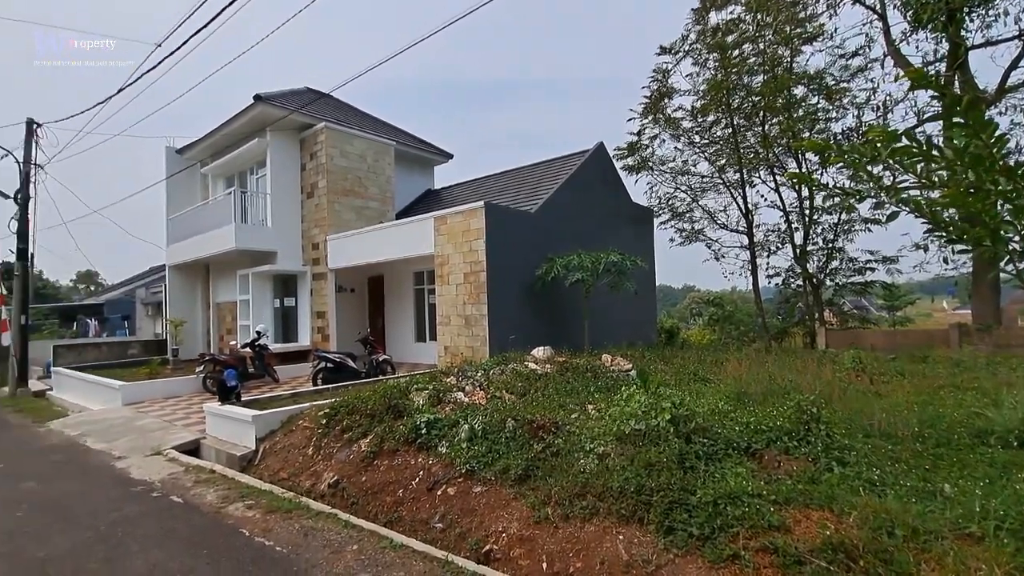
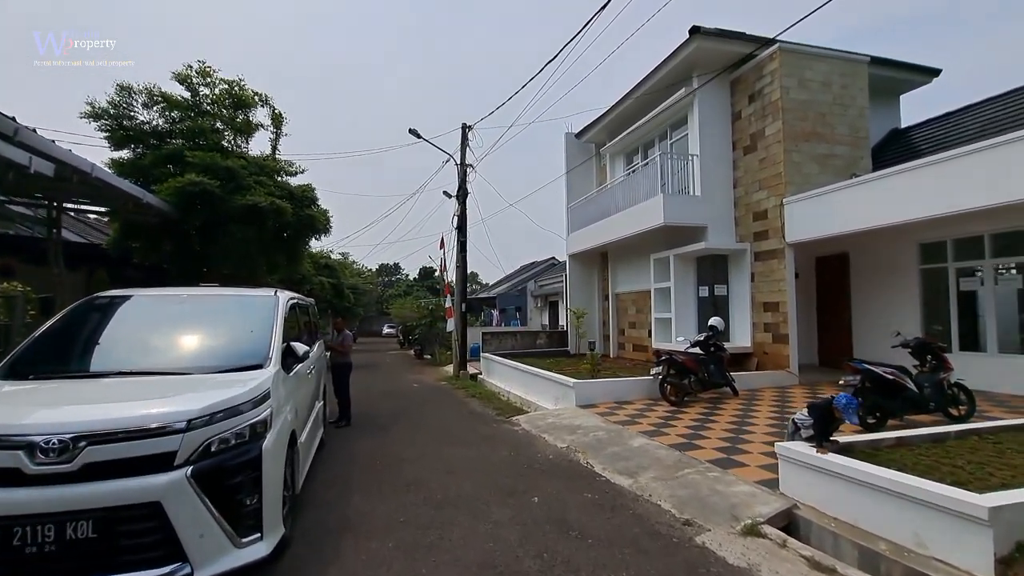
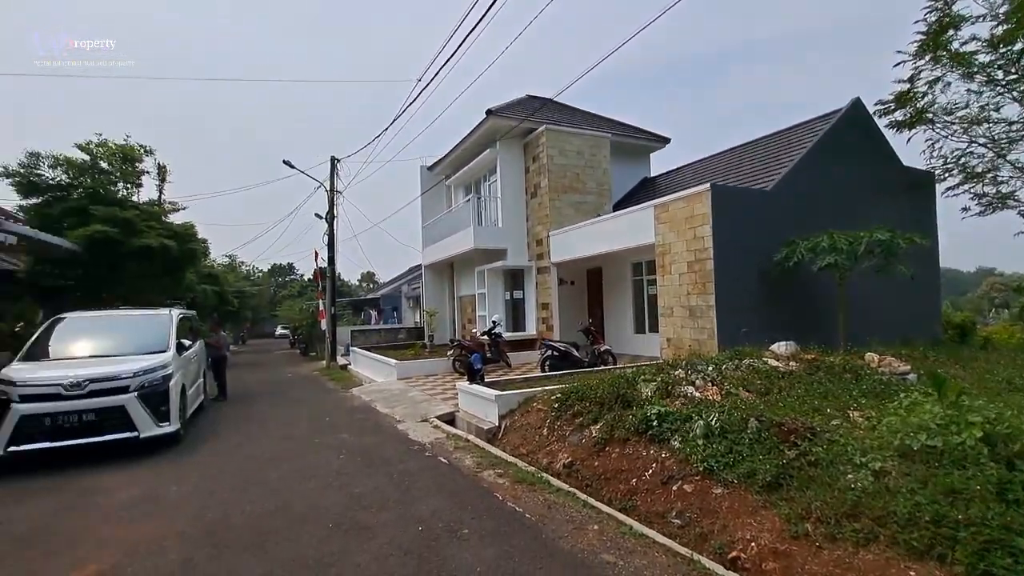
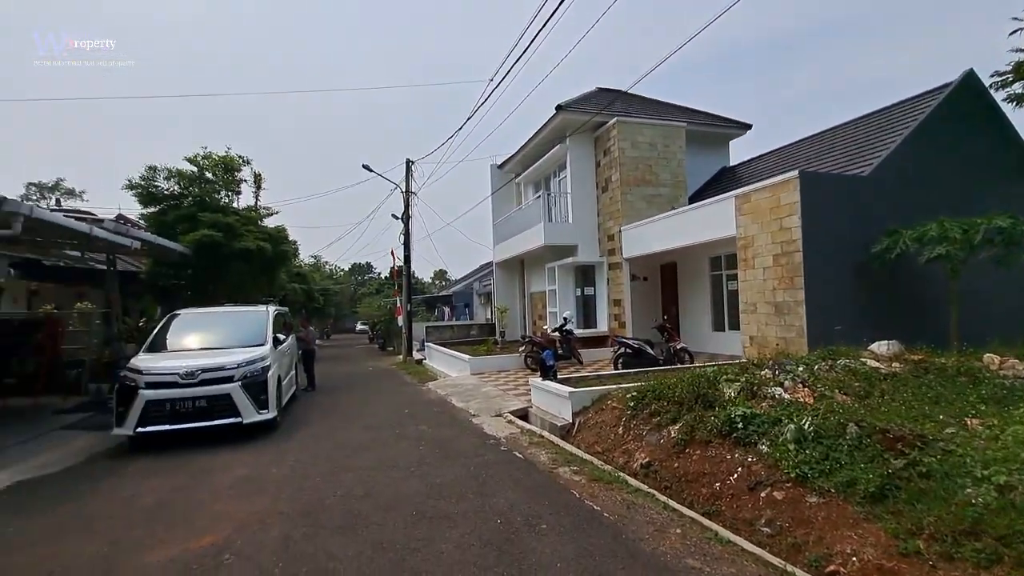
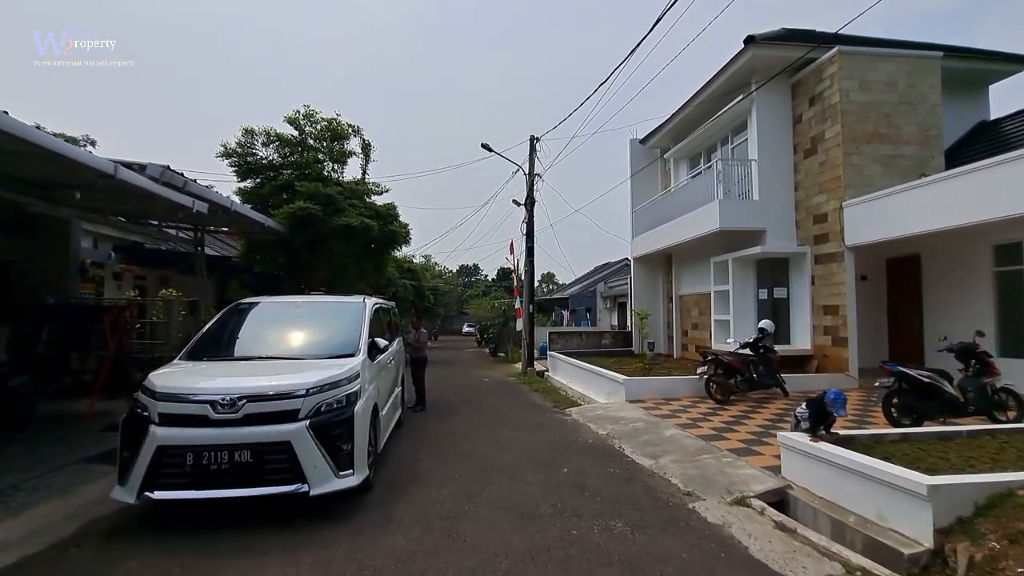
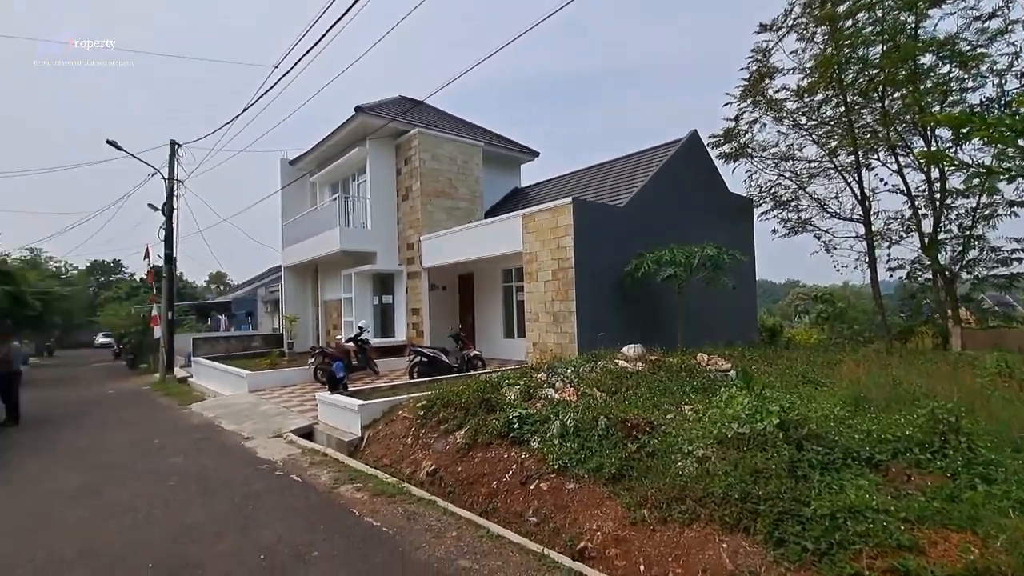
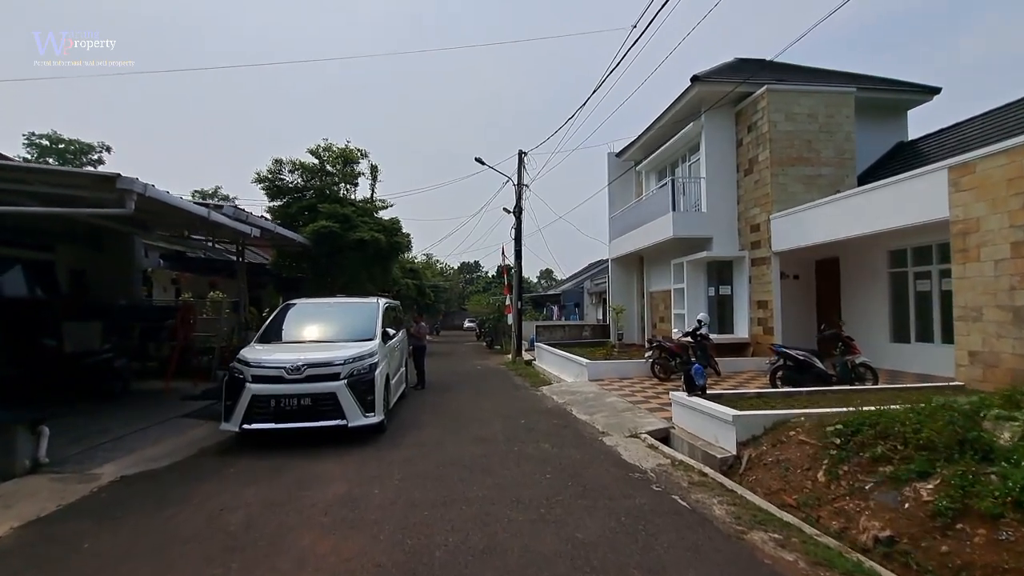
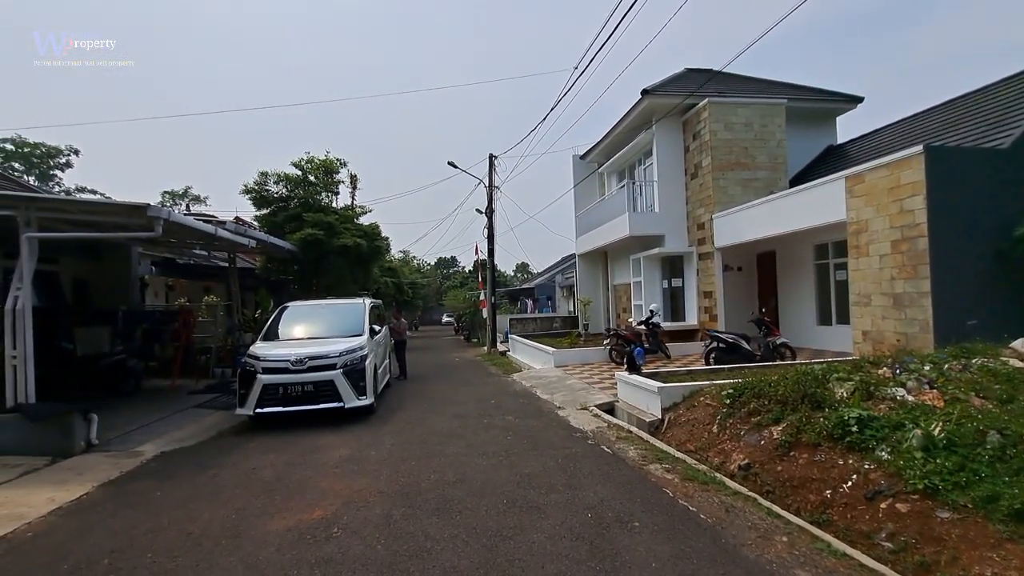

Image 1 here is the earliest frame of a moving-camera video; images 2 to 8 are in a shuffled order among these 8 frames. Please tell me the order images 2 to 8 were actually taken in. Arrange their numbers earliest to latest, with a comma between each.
6, 3, 4, 8, 7, 5, 2
